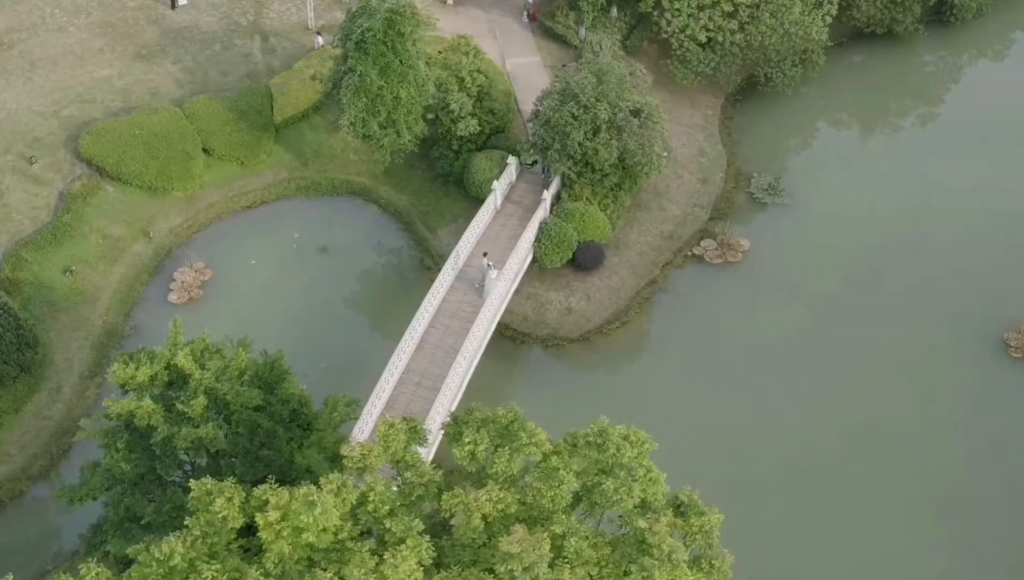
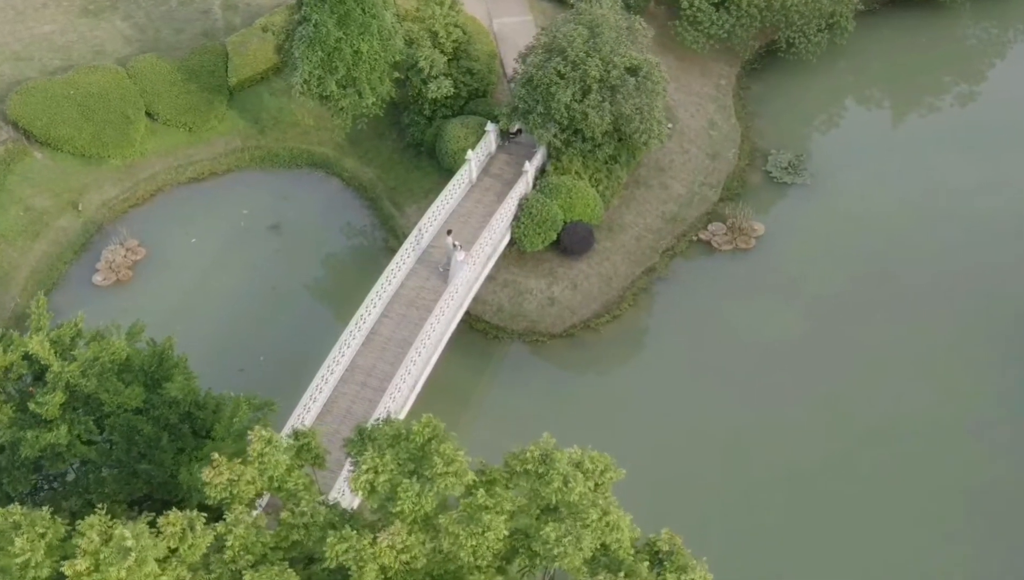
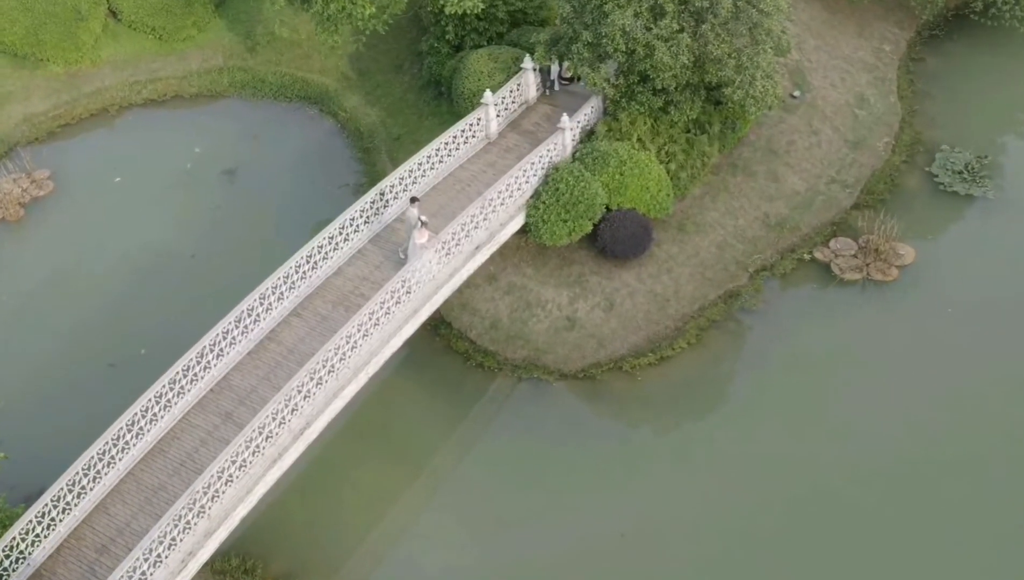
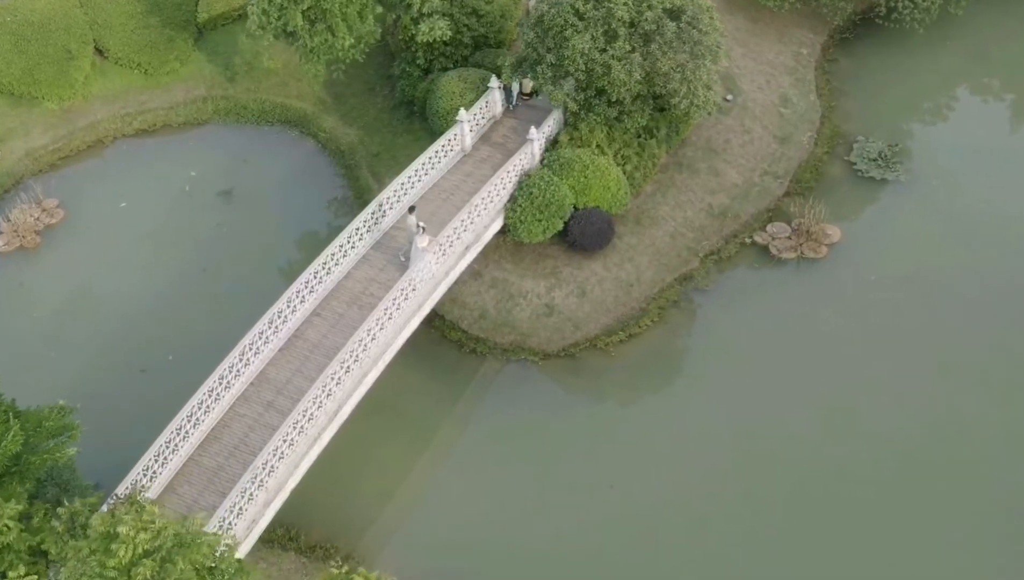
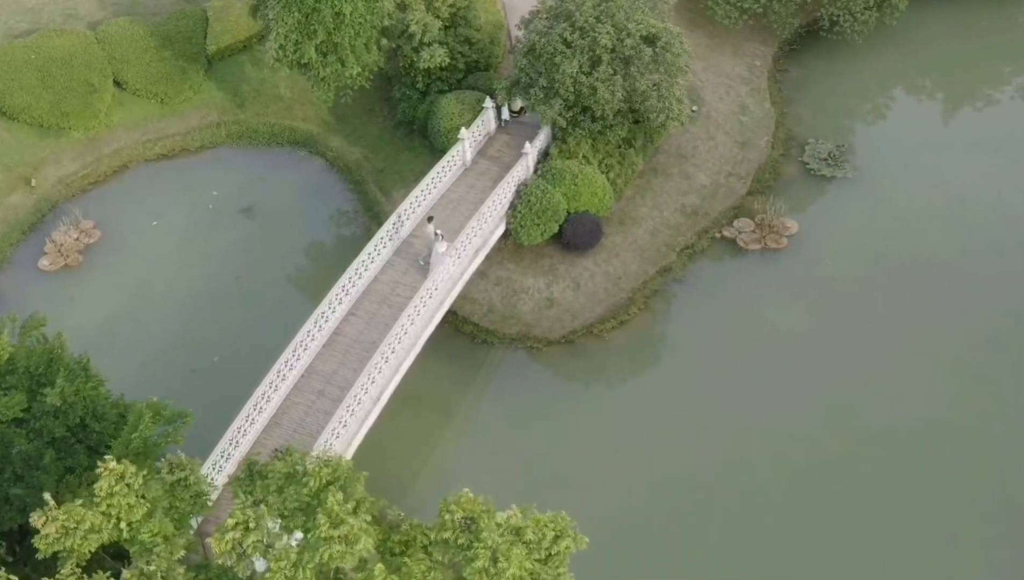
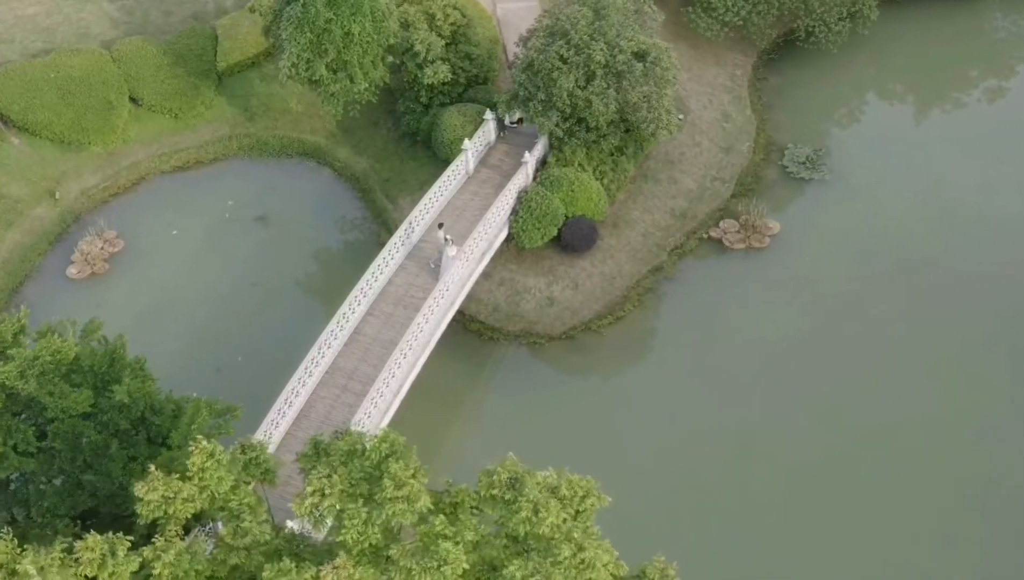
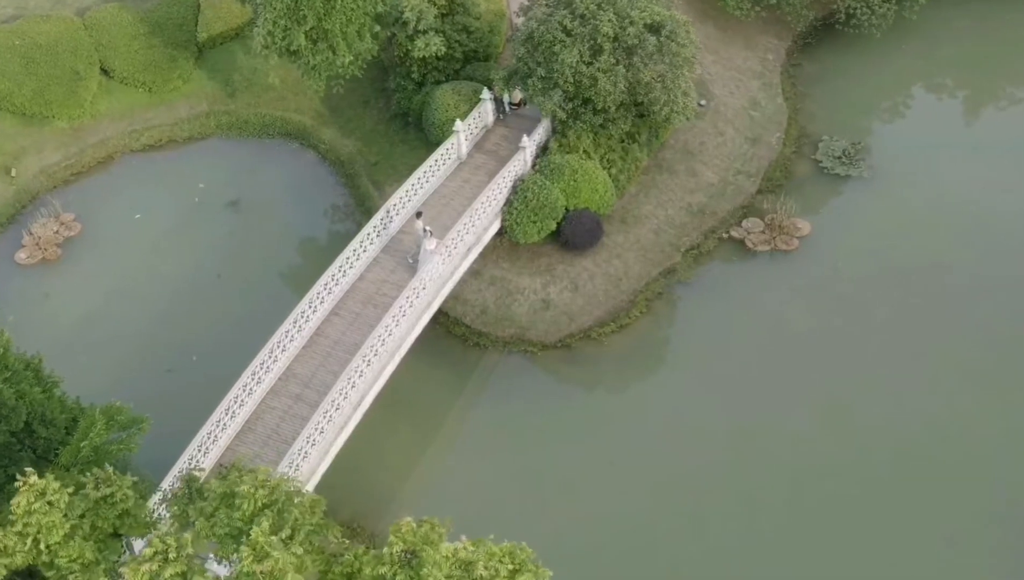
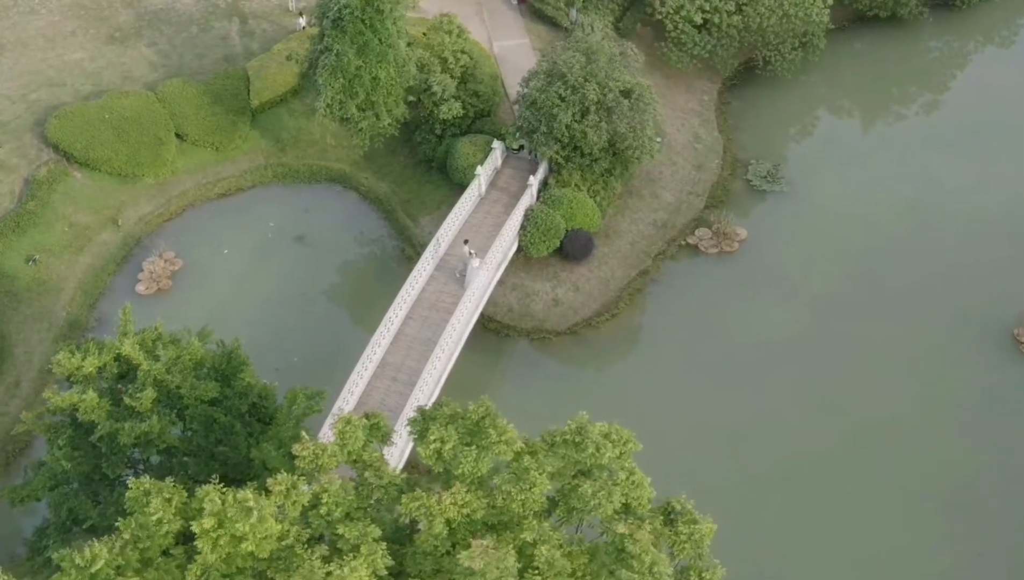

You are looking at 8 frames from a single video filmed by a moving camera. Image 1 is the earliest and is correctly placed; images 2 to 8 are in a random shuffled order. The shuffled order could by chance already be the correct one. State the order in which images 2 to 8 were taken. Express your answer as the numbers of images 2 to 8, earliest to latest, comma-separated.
8, 2, 6, 5, 7, 4, 3
